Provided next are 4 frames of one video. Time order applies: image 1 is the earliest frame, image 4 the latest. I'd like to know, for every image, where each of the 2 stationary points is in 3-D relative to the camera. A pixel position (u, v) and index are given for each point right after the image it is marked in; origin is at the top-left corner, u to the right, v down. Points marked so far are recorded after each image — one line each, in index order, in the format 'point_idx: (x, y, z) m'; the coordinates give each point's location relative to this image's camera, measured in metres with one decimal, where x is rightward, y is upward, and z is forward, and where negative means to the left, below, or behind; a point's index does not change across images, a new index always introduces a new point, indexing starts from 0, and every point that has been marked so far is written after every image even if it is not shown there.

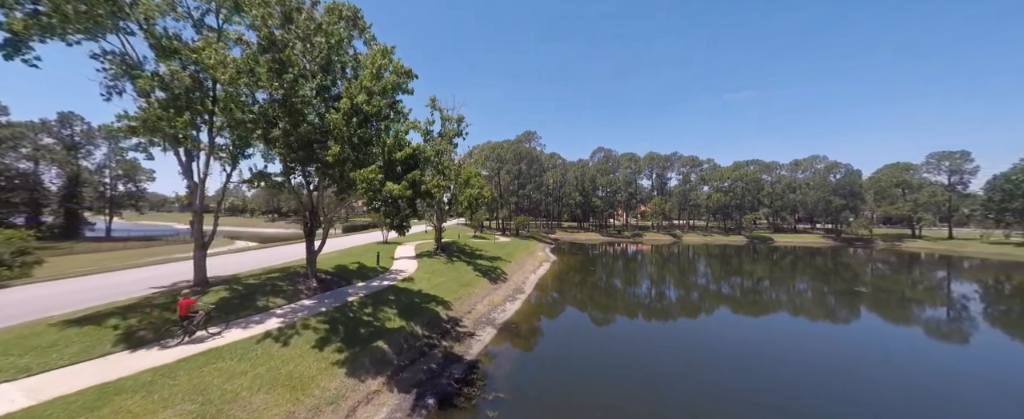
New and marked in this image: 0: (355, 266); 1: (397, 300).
0: (-8.2, -3.0, +17.7) m
1: (-4.7, -3.7, +14.0) m
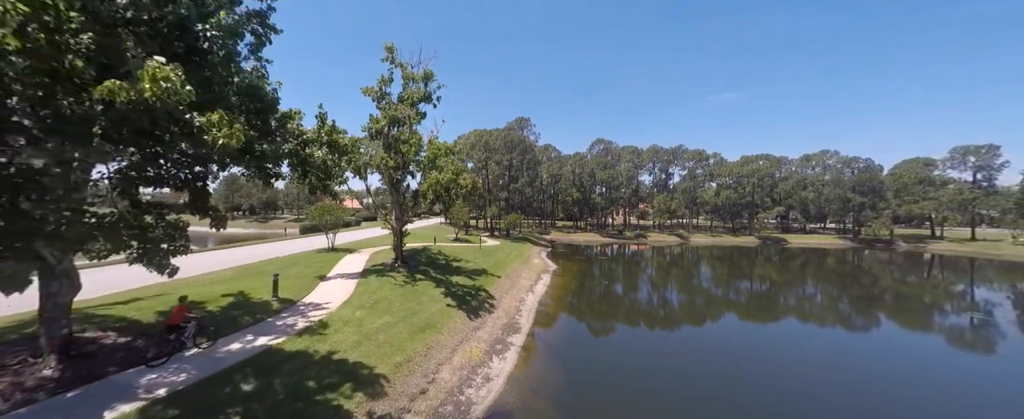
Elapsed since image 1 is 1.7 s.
0: (-8.5, -2.7, +10.1) m
1: (-4.9, -3.5, +6.5) m
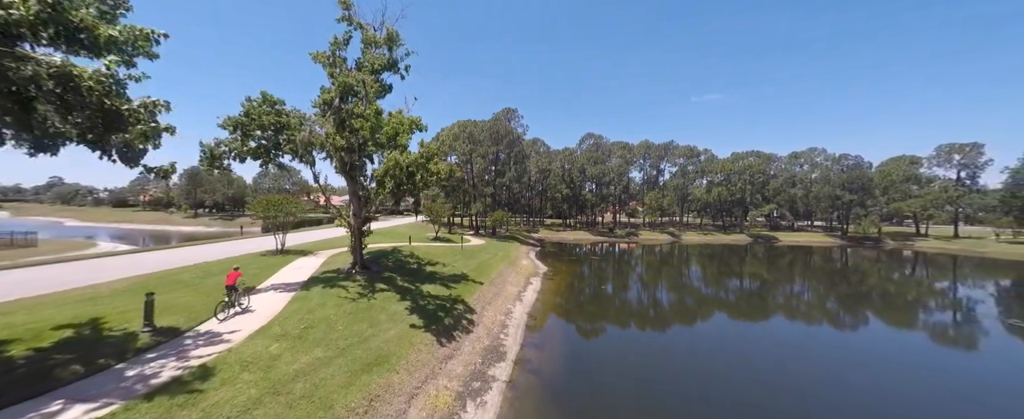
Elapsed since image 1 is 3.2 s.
0: (-8.8, -2.5, +6.7) m
1: (-5.1, -3.3, +3.2) m
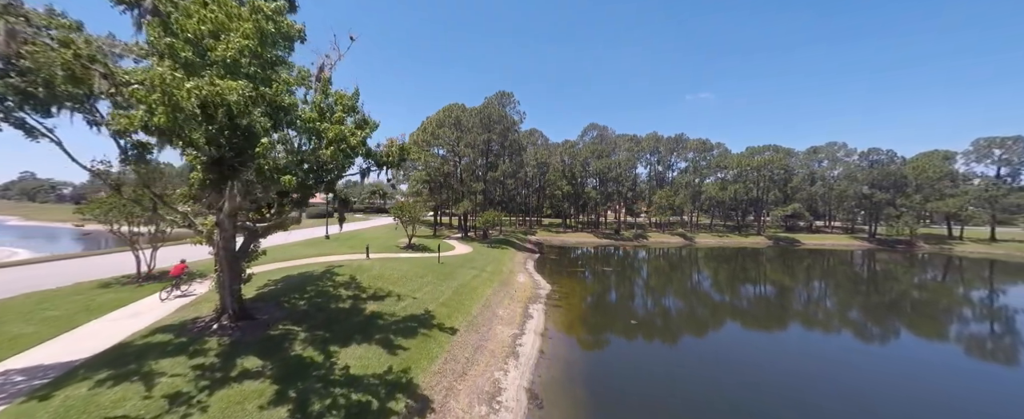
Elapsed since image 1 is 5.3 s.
0: (-9.0, -2.7, +0.2) m
1: (-5.3, -3.5, -3.2) m
